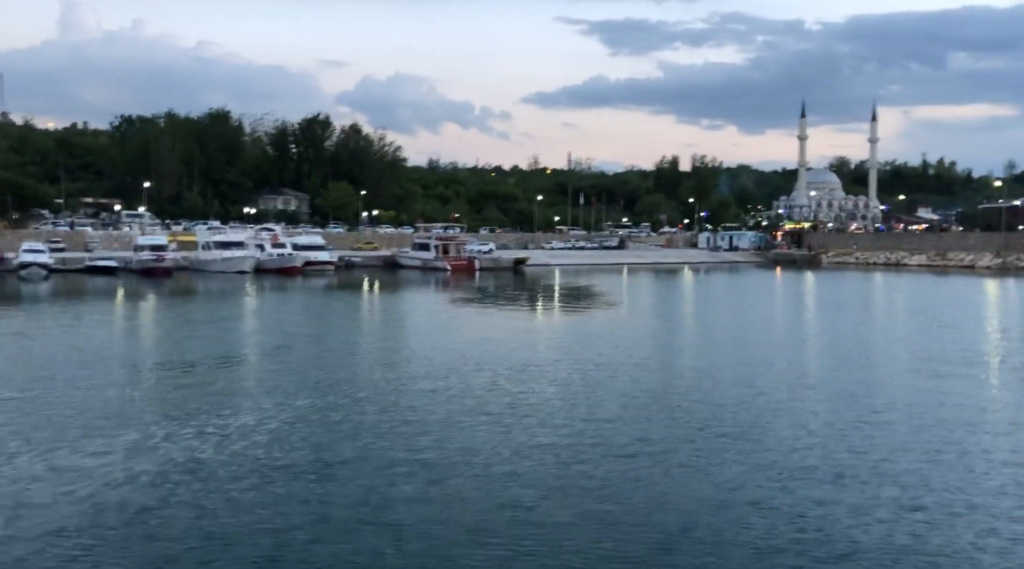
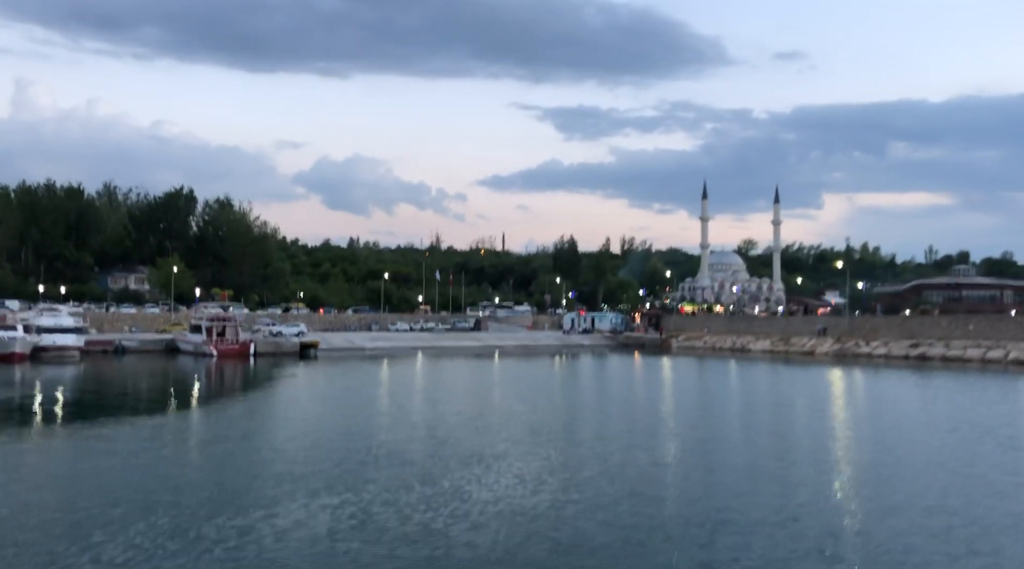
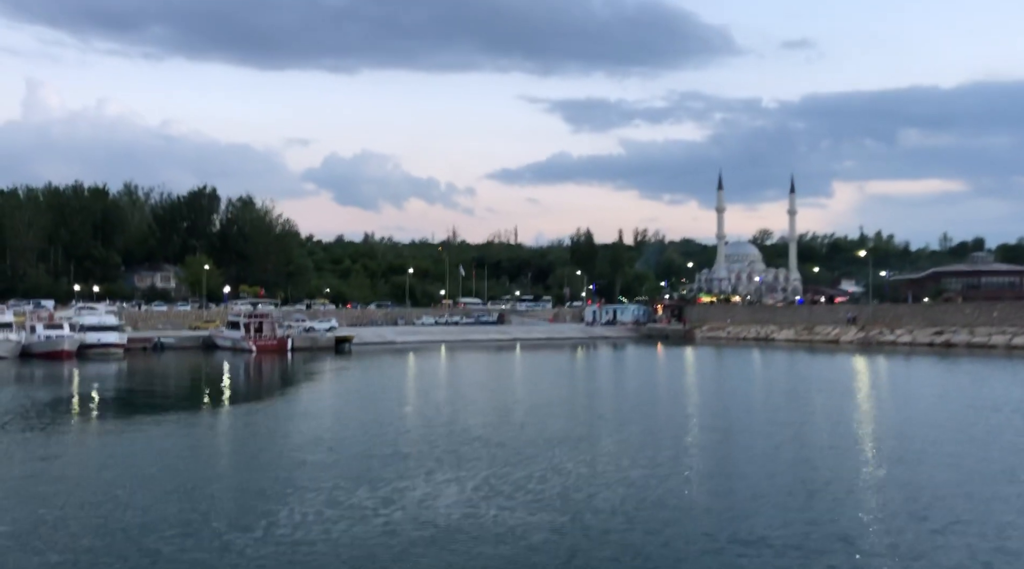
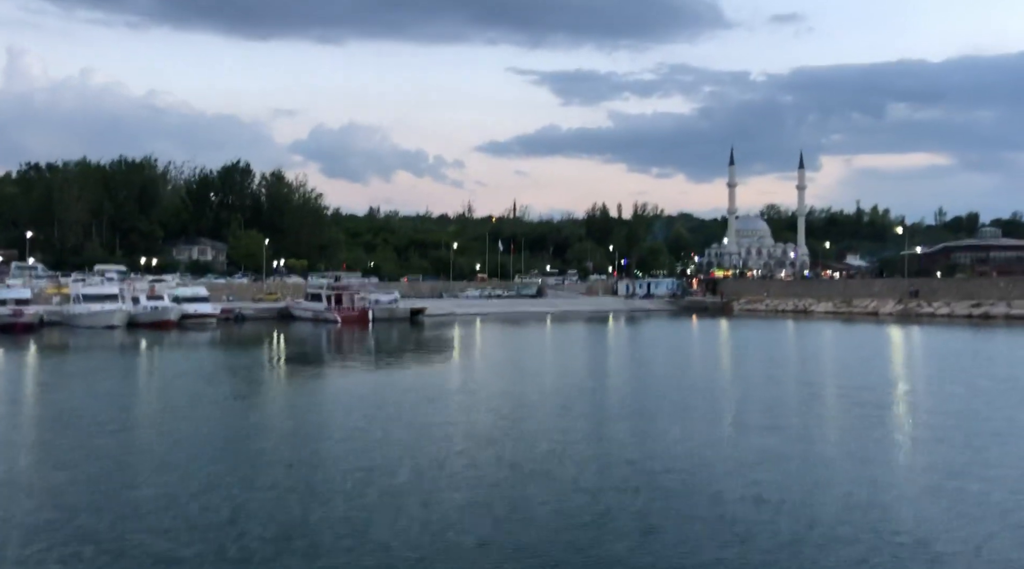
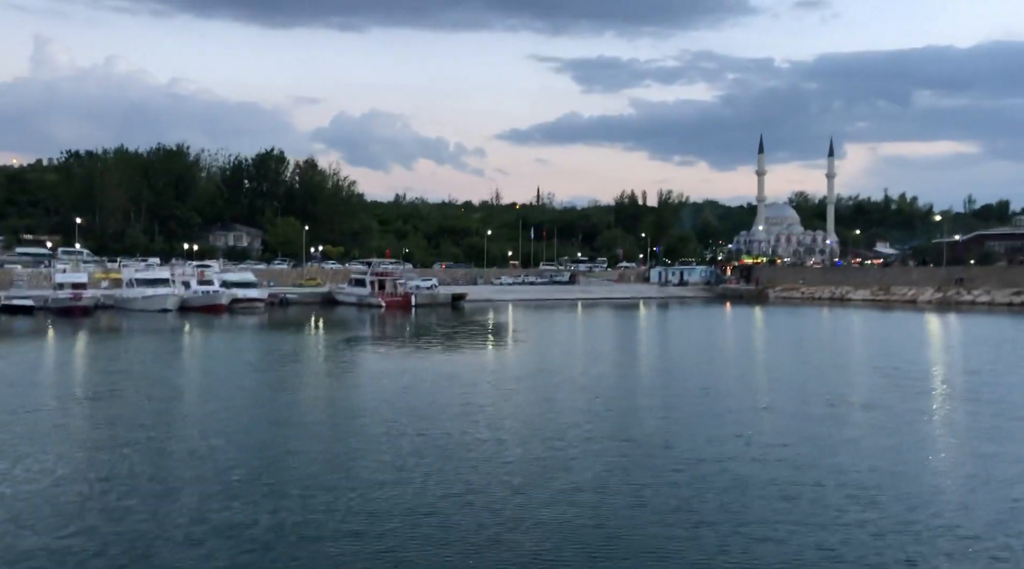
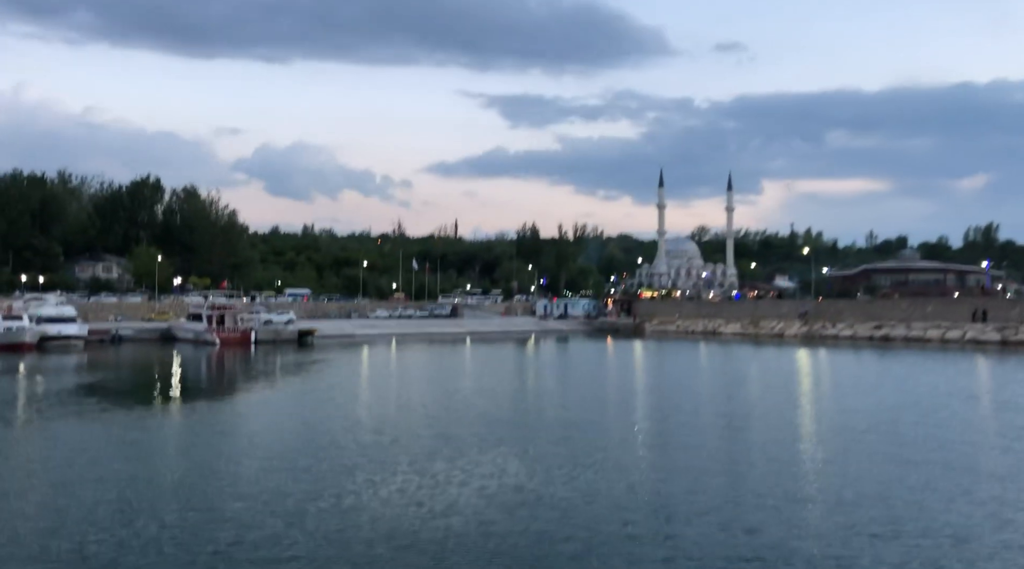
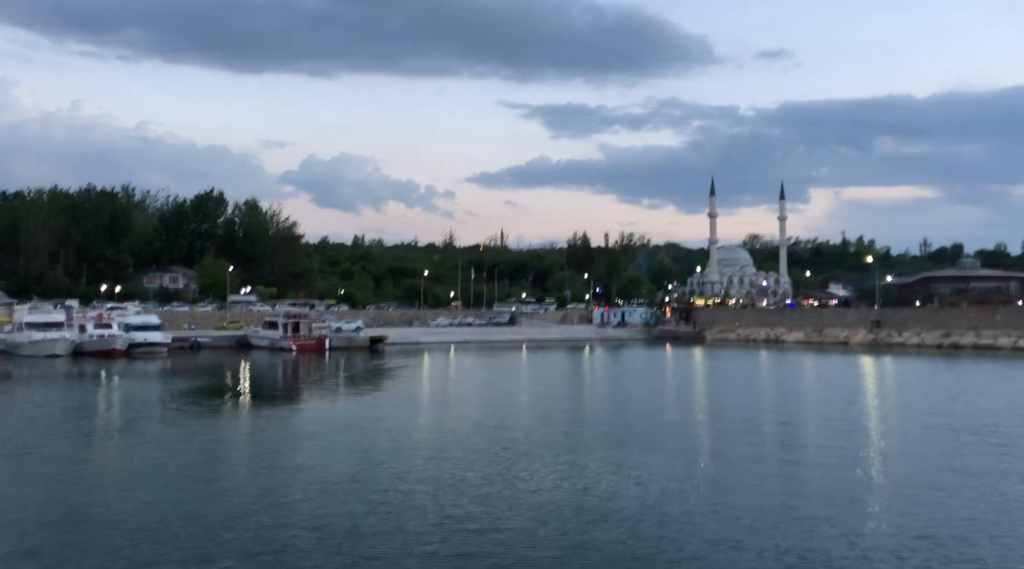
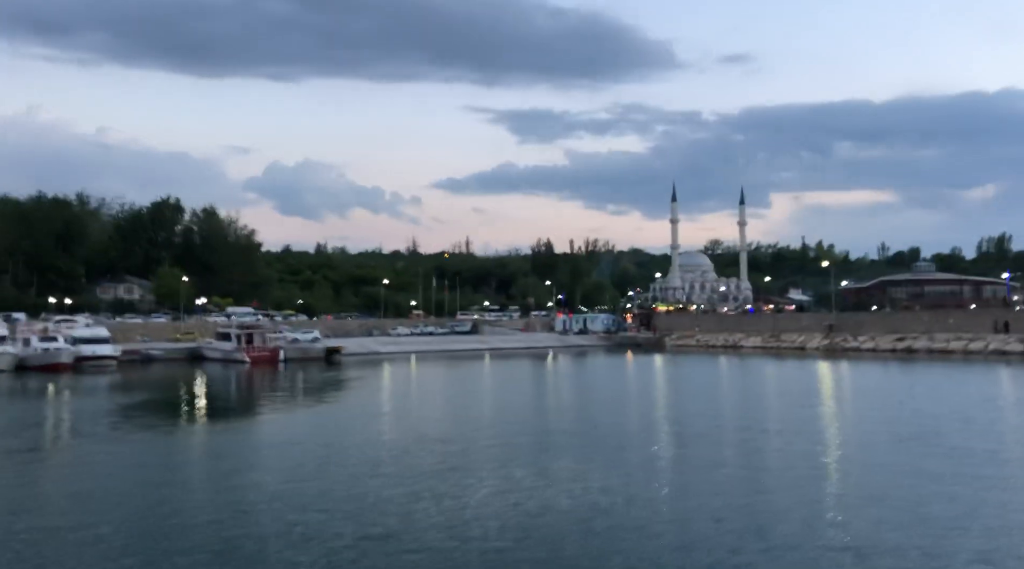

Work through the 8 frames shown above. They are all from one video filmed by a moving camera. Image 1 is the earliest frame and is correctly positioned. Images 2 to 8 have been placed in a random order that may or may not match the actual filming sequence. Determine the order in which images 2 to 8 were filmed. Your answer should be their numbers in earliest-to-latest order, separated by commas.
5, 4, 7, 8, 6, 3, 2
